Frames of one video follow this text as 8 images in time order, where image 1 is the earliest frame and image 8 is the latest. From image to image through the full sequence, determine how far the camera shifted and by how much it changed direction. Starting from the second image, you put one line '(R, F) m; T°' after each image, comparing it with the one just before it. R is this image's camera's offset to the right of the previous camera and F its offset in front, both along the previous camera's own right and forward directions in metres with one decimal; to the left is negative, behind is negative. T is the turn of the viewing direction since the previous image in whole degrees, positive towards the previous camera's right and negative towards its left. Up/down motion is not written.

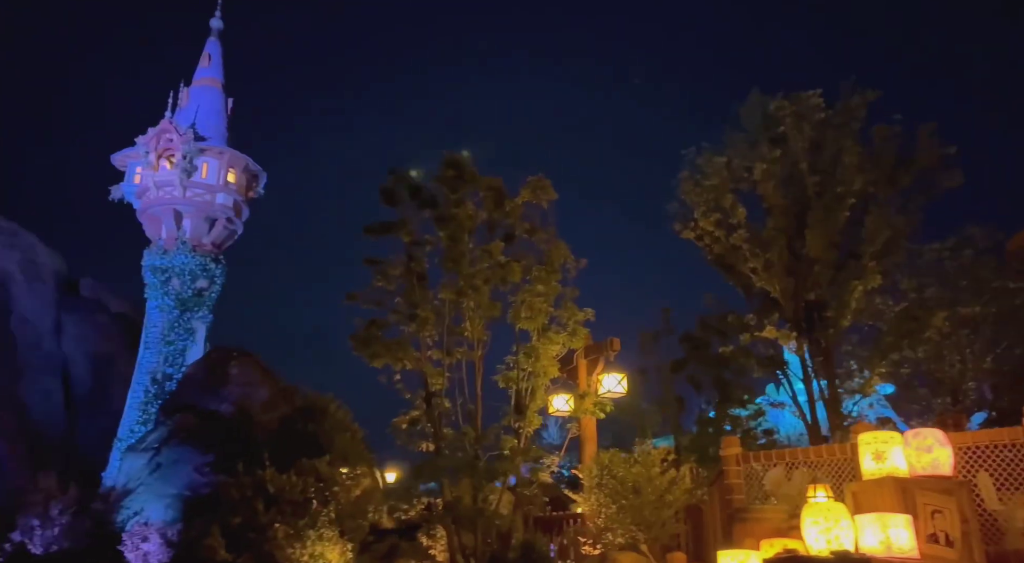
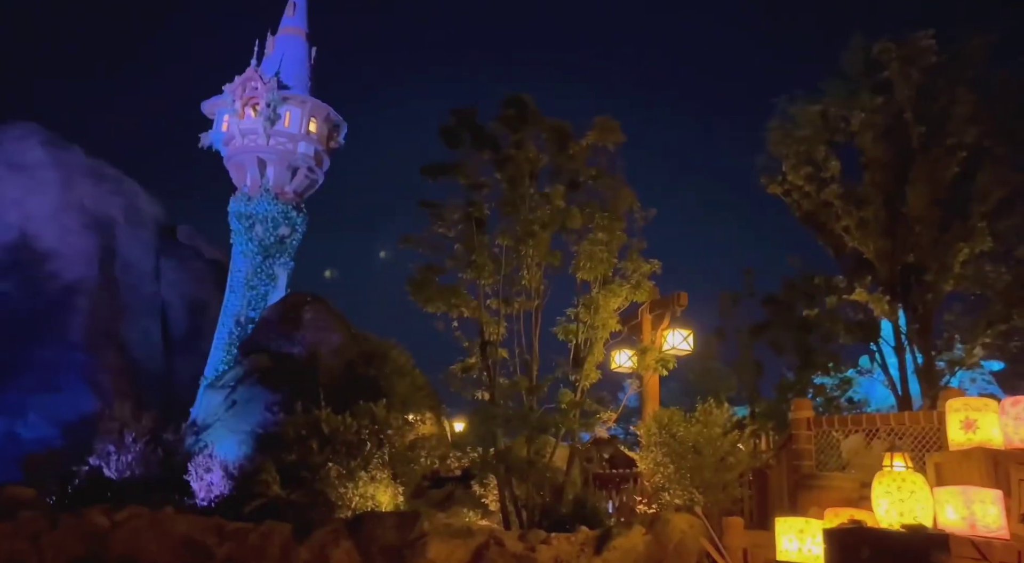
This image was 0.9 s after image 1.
(+0.3, +0.4) m; -7°
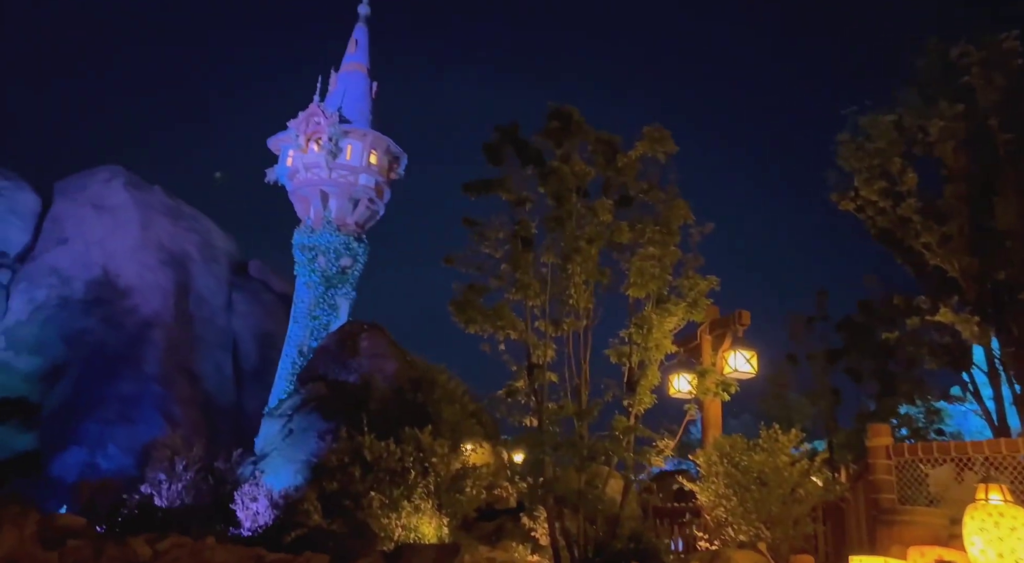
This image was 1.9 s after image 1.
(+0.2, +0.4) m; -6°
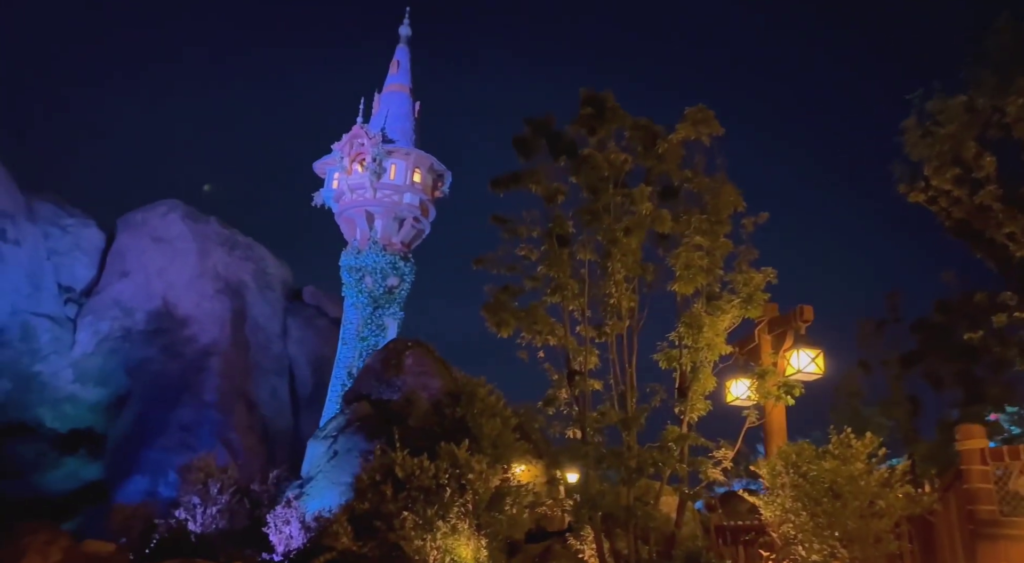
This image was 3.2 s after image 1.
(+0.2, +0.6) m; -5°
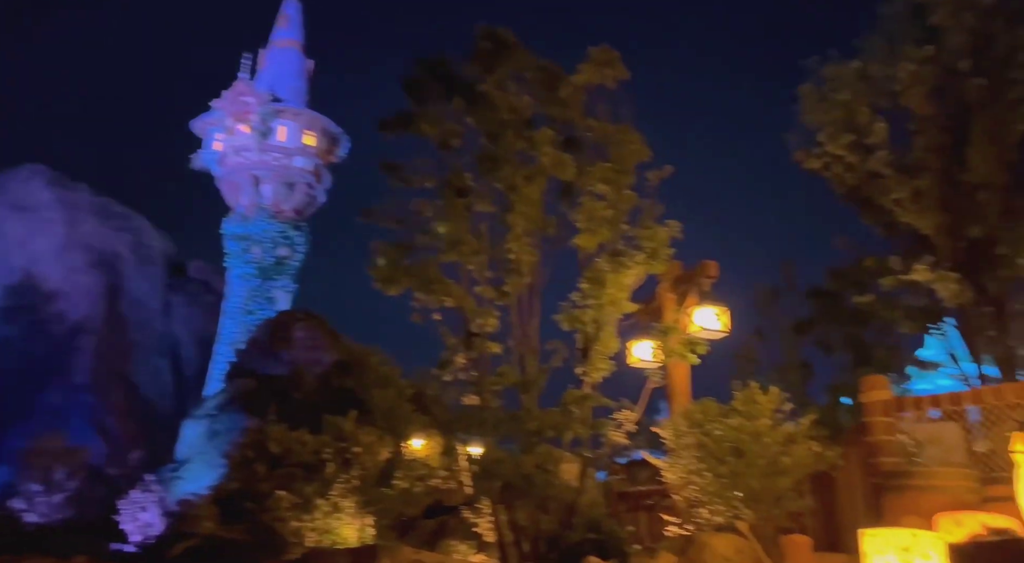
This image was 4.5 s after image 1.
(+0.2, +0.6) m; +8°
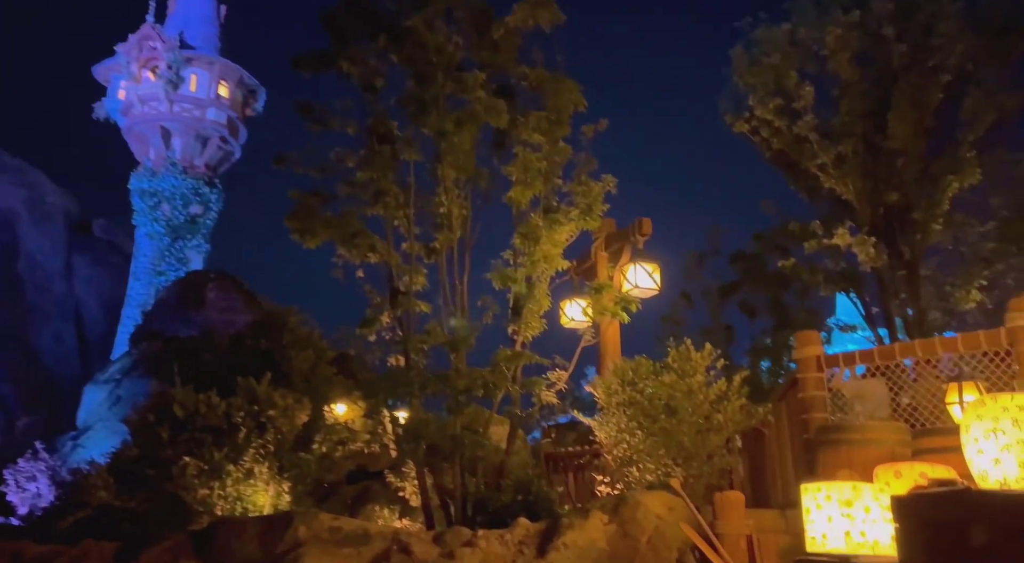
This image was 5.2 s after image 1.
(0.0, +0.3) m; +6°
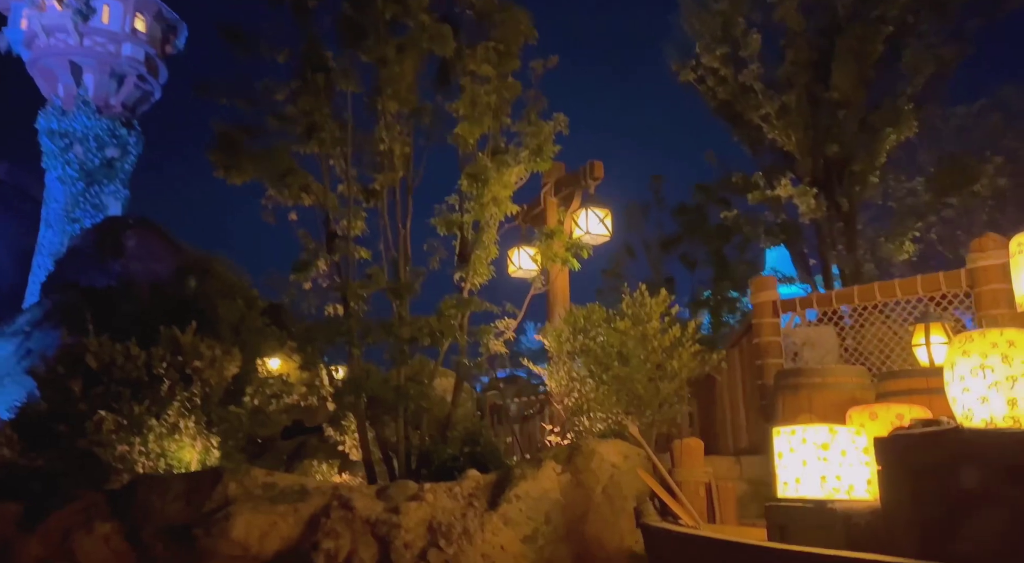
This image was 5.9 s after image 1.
(-0.1, +0.3) m; +5°
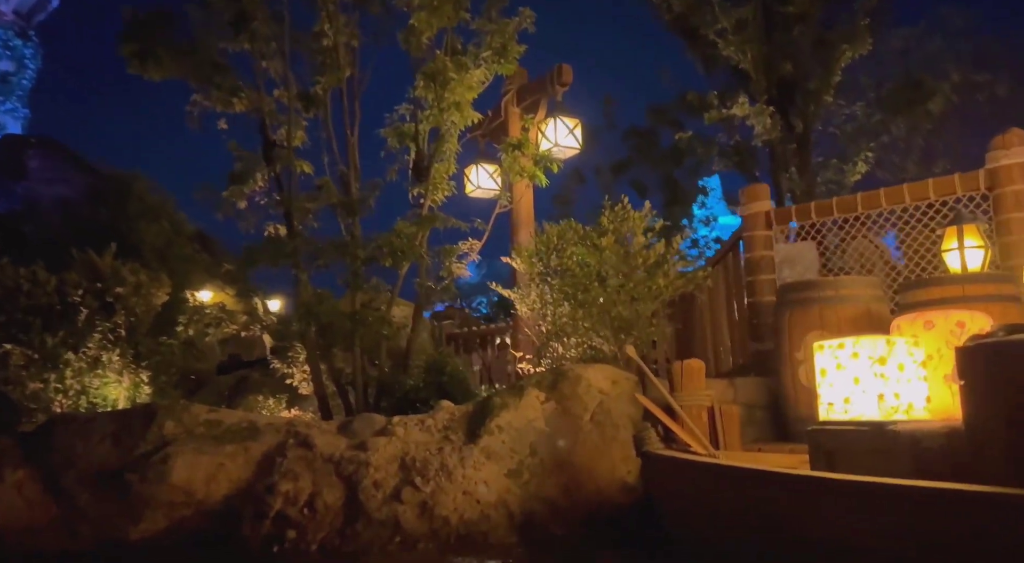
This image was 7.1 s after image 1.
(-0.3, +0.6) m; +5°
